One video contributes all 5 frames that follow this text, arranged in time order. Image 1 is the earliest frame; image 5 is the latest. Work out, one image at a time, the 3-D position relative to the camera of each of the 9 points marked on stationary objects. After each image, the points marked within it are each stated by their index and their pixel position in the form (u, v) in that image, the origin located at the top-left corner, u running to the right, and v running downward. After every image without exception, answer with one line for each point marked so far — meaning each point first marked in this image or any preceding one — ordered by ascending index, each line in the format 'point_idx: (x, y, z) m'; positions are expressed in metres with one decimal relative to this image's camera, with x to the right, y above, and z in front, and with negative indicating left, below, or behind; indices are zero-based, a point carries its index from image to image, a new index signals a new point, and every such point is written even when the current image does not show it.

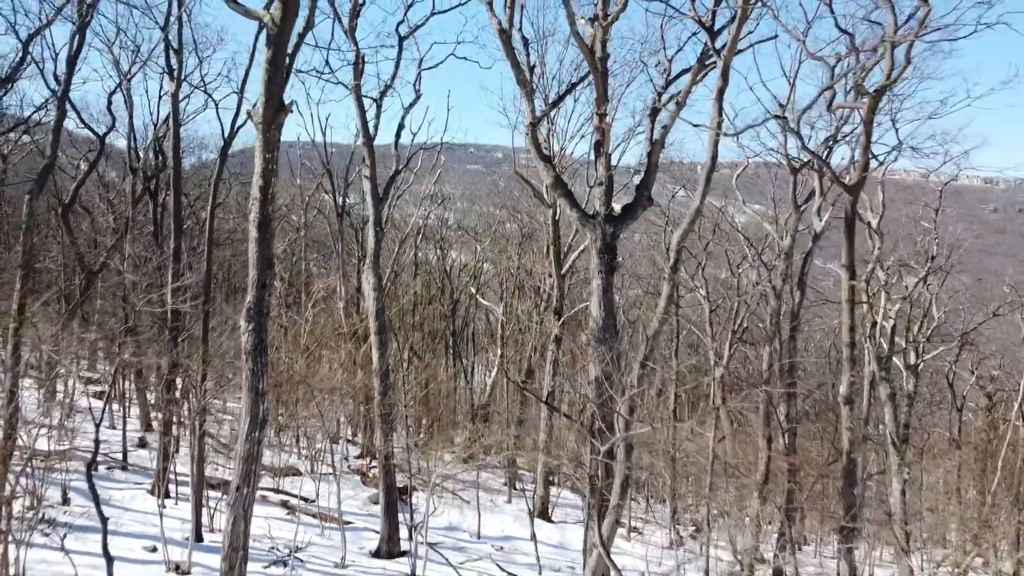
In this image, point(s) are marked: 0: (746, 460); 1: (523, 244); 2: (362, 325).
0: (+4.1, -3.1, +13.0) m
1: (+0.4, +1.1, +19.0) m
2: (-3.2, -0.7, +15.4) m
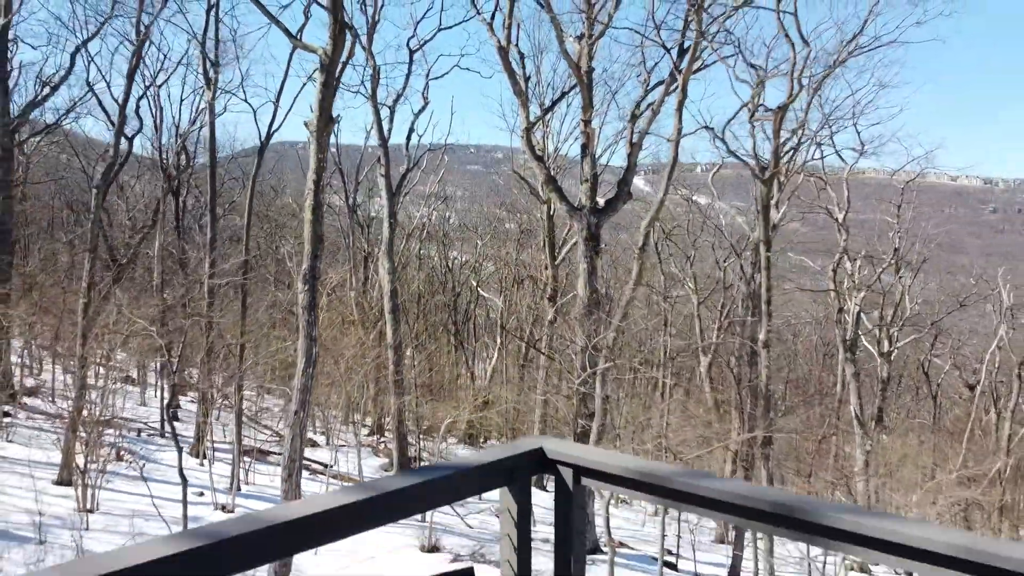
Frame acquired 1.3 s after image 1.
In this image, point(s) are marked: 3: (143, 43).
0: (+4.1, -2.8, +14.5) m
1: (+0.3, +1.4, +20.5) m
2: (-3.2, -0.4, +16.9) m
3: (-5.5, +3.7, +11.0) m
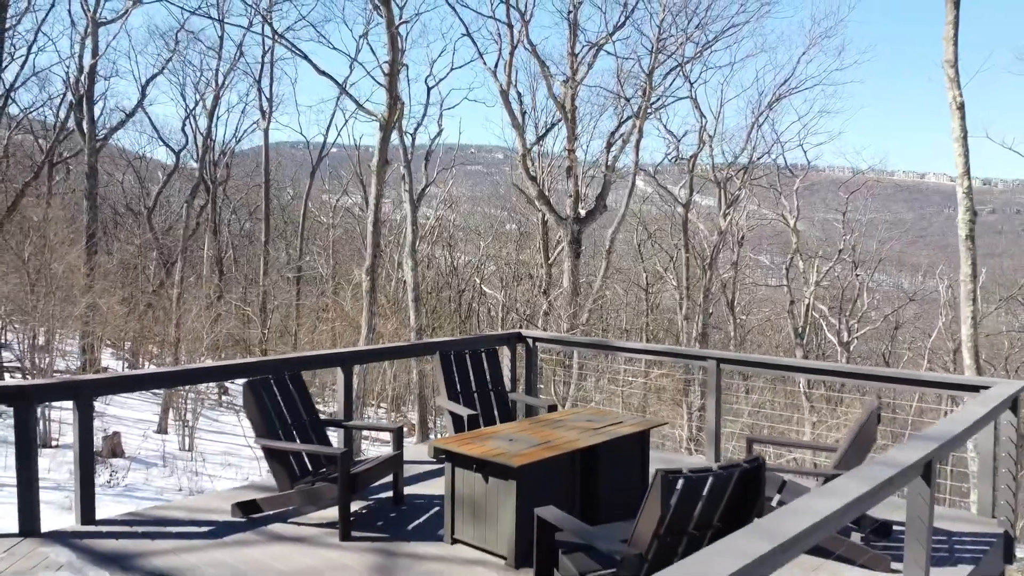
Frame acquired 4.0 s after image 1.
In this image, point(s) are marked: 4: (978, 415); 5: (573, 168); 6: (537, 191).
0: (+4.1, -2.7, +17.4) m
1: (+0.3, +1.5, +23.5) m
2: (-3.2, -0.3, +19.8) m
3: (-5.5, +3.8, +13.9) m
4: (+1.6, -0.4, +2.6) m
5: (+1.3, +2.5, +15.1) m
6: (+0.5, +1.9, +14.7) m
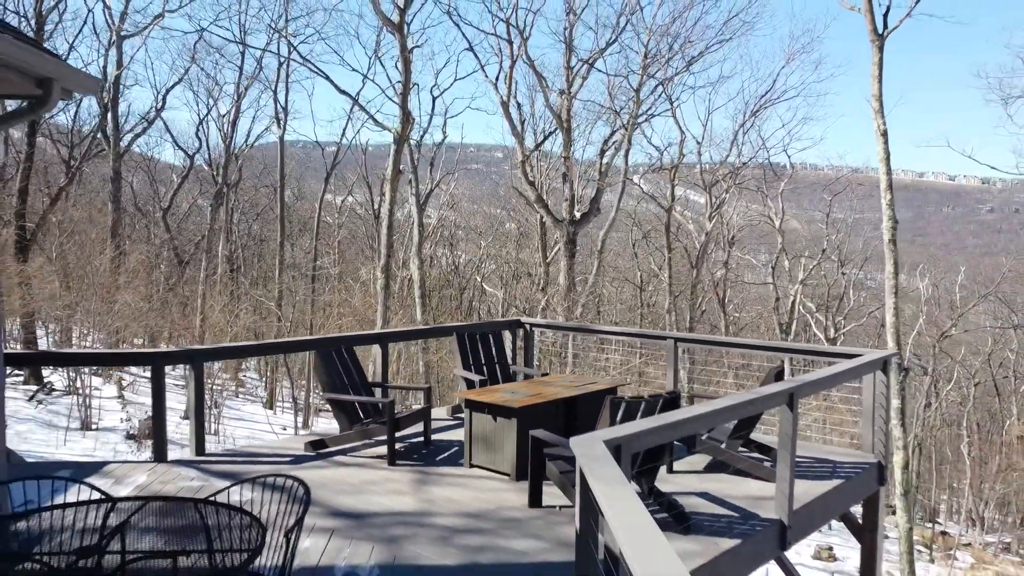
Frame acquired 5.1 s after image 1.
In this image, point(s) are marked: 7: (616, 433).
0: (+4.1, -2.6, +18.5) m
1: (+0.3, +1.6, +24.5) m
2: (-3.2, -0.2, +20.9) m
3: (-5.5, +3.8, +15.0) m
4: (+1.7, -0.4, +3.7) m
5: (+1.3, +2.6, +16.2) m
6: (+0.5, +2.0, +15.8) m
7: (+0.3, -0.5, +2.3) m
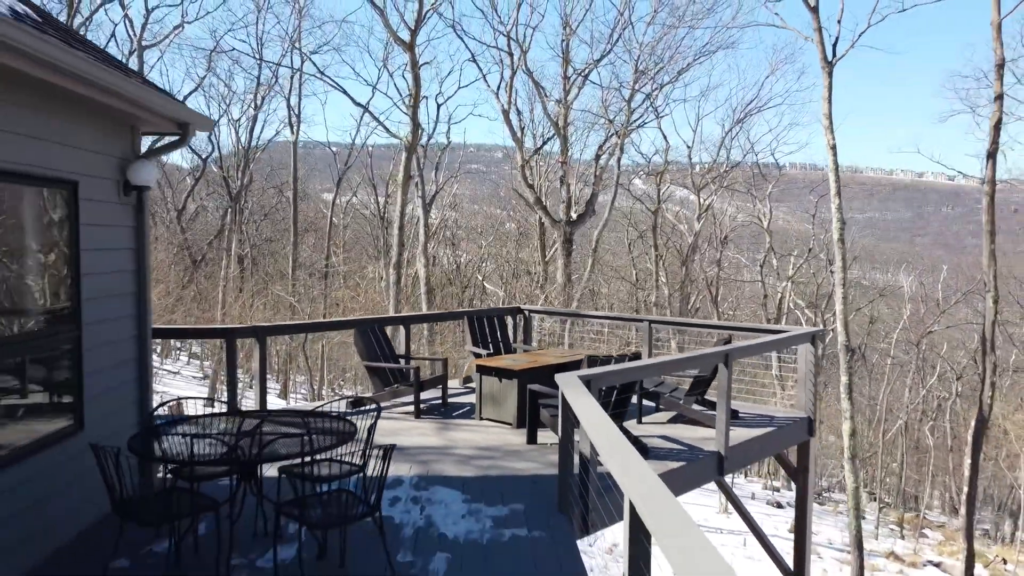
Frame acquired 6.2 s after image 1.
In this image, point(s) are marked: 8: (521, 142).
0: (+4.1, -2.5, +19.5) m
1: (+0.3, +1.7, +25.5) m
2: (-3.2, -0.2, +21.9) m
3: (-5.5, +3.9, +16.0) m
4: (+1.7, -0.3, +4.7) m
5: (+1.3, +2.6, +17.2) m
6: (+0.5, +2.1, +16.8) m
7: (+0.3, -0.4, +3.3) m
8: (+0.2, +3.5, +17.7) m
